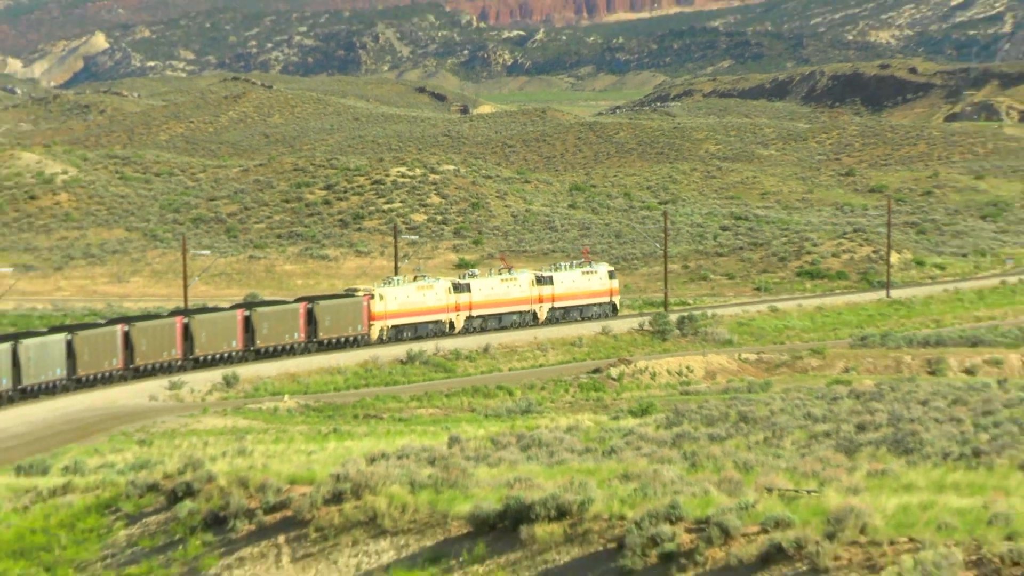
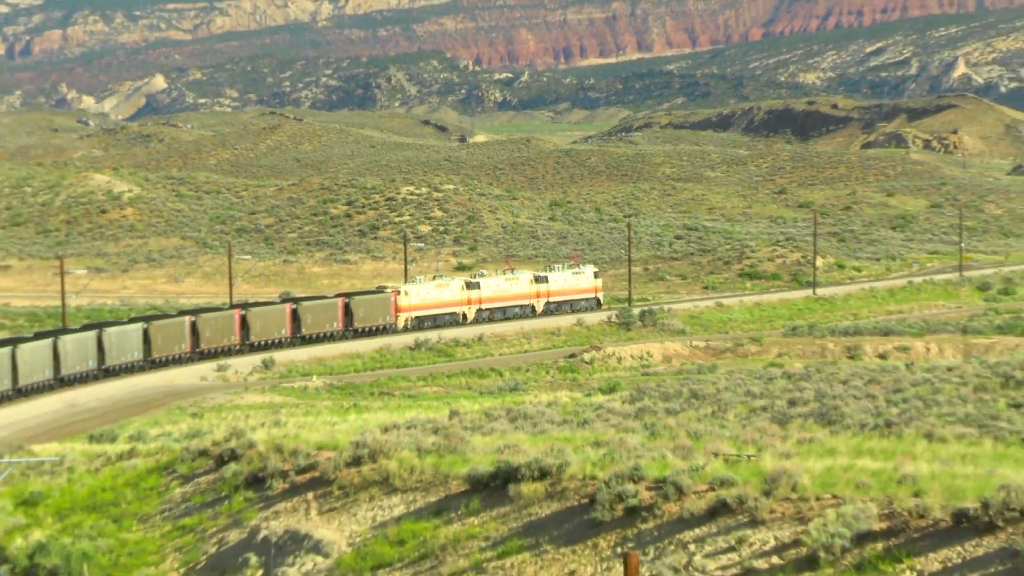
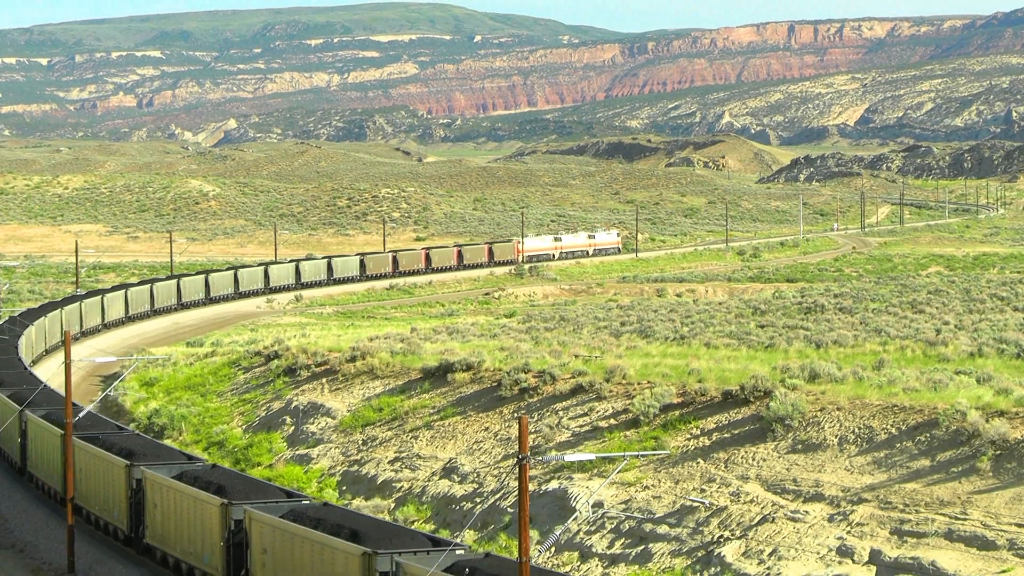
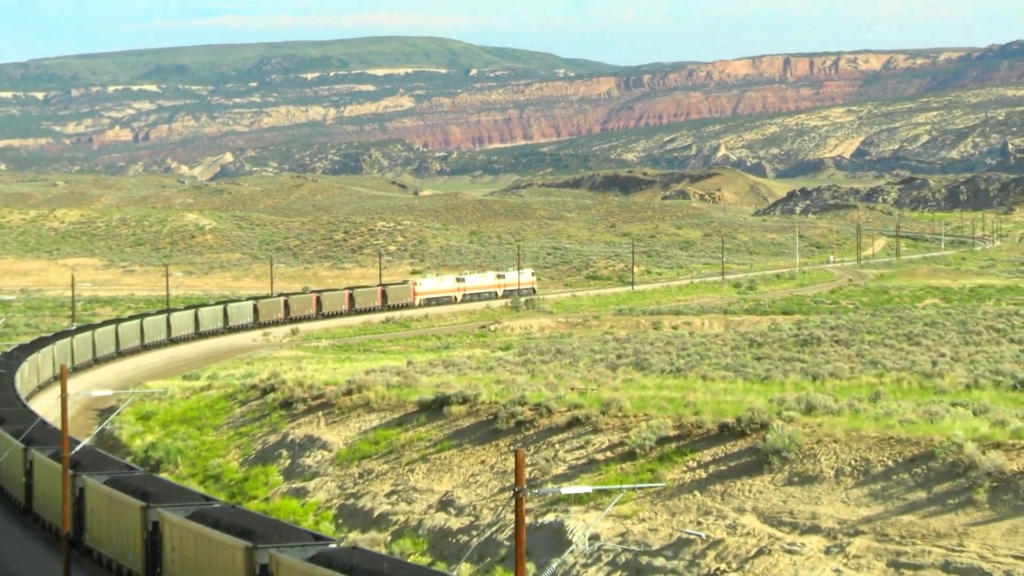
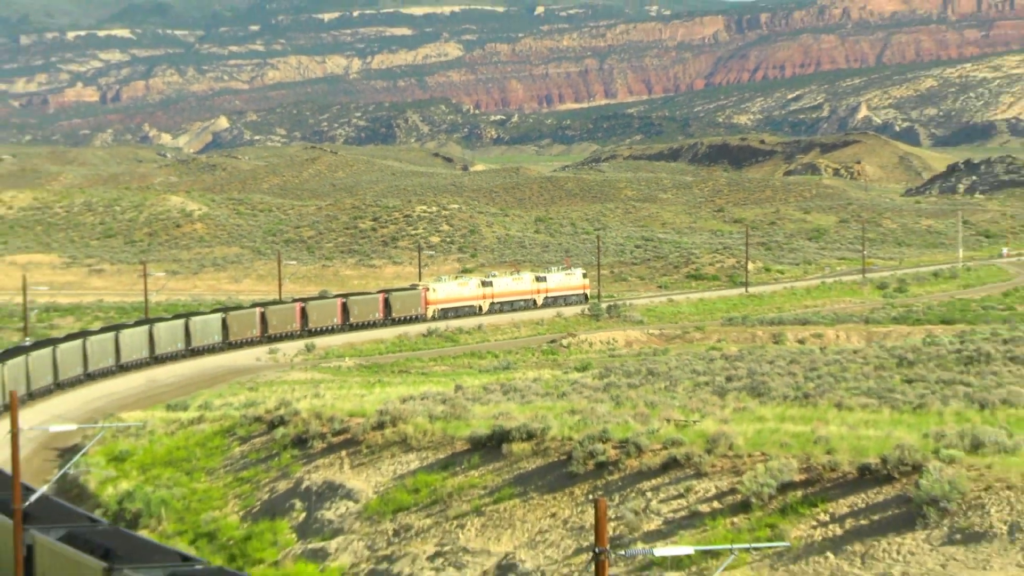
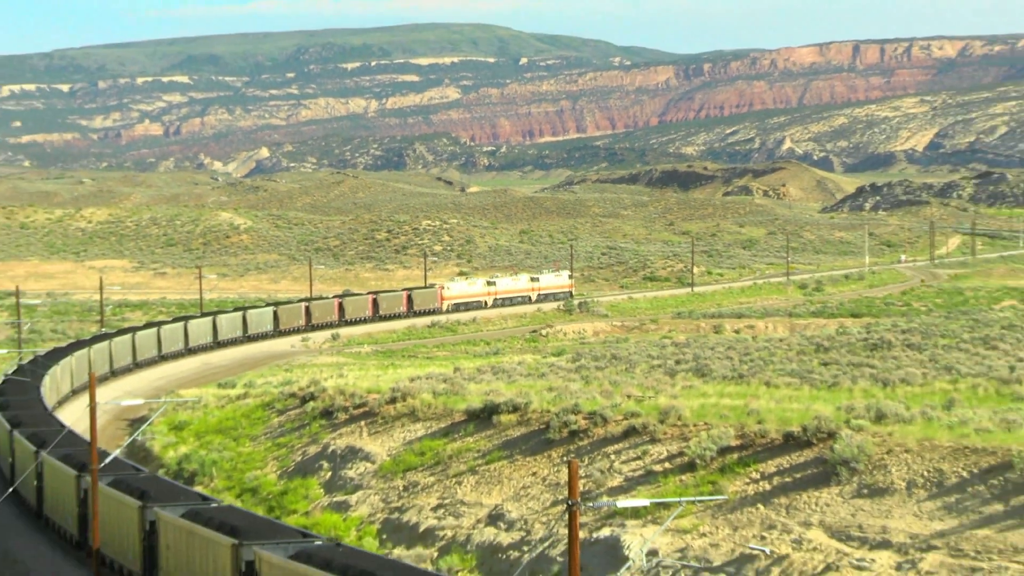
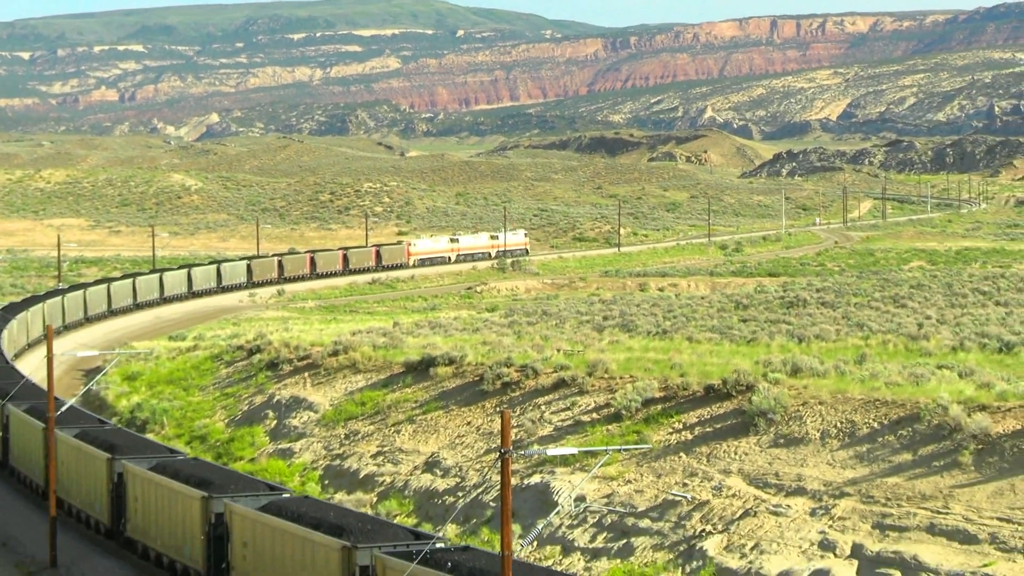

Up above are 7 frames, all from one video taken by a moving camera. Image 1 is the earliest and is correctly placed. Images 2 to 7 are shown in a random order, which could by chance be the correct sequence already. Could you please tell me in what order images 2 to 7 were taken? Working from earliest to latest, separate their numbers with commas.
2, 5, 6, 4, 7, 3
